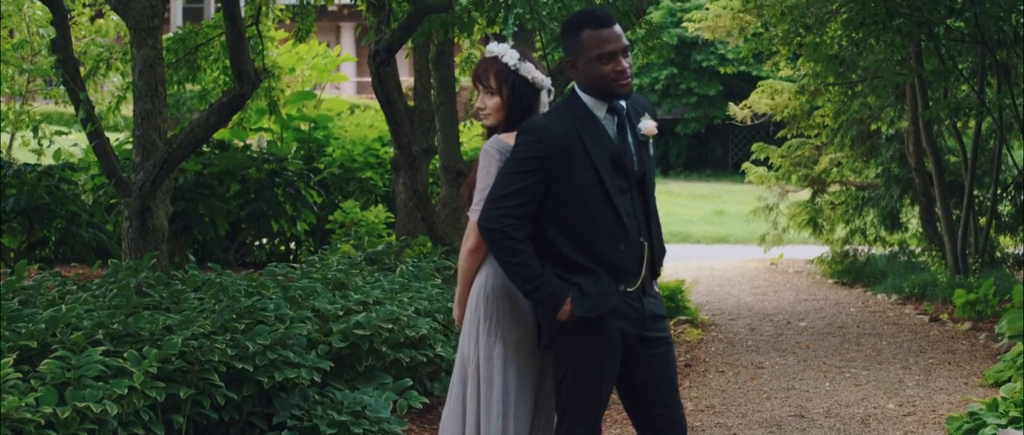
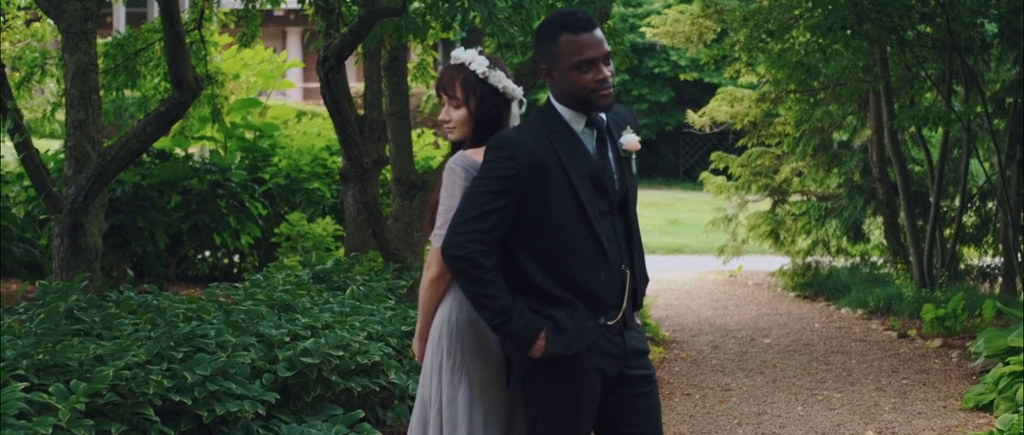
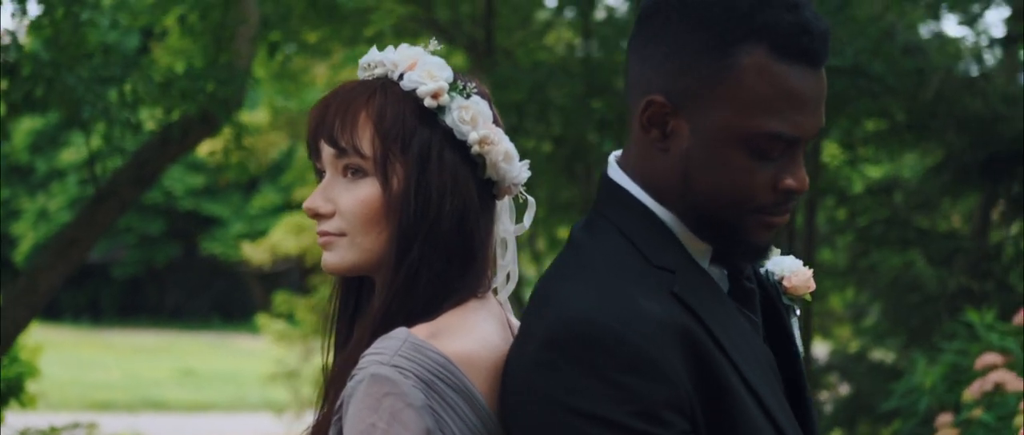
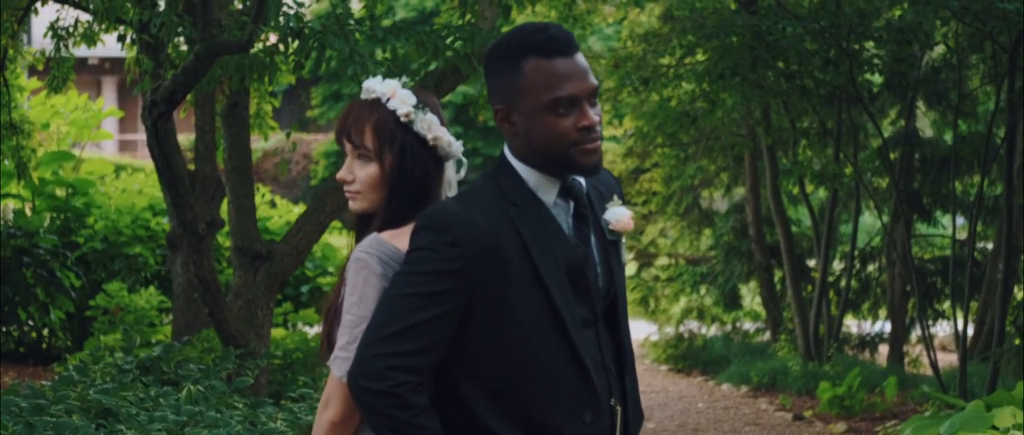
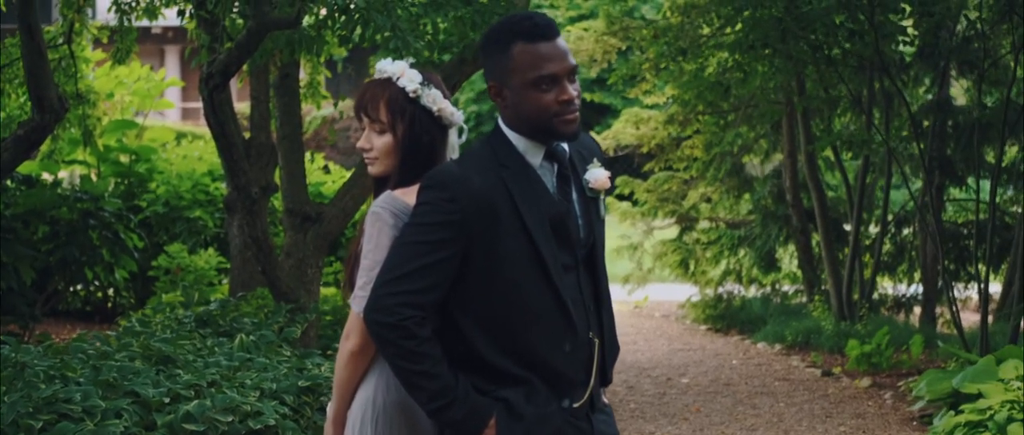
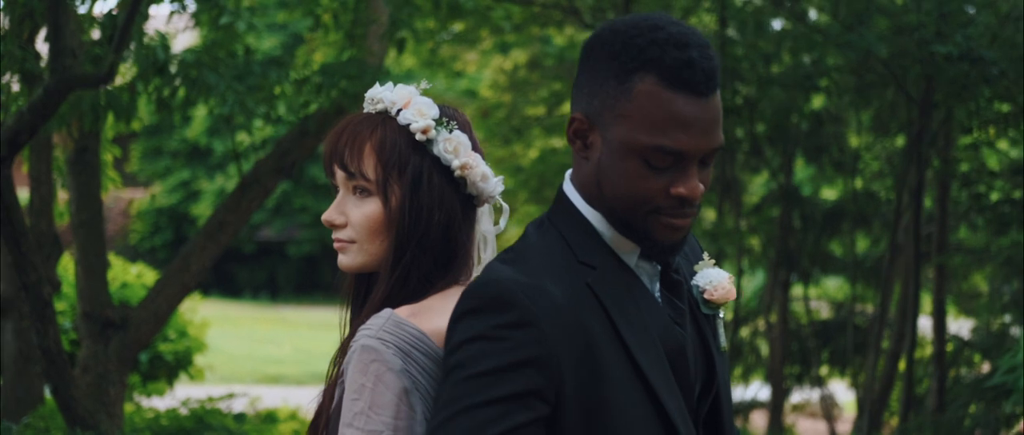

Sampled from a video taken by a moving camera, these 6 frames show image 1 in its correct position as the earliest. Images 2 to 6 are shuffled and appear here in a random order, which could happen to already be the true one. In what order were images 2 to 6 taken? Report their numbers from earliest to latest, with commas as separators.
2, 5, 4, 6, 3
